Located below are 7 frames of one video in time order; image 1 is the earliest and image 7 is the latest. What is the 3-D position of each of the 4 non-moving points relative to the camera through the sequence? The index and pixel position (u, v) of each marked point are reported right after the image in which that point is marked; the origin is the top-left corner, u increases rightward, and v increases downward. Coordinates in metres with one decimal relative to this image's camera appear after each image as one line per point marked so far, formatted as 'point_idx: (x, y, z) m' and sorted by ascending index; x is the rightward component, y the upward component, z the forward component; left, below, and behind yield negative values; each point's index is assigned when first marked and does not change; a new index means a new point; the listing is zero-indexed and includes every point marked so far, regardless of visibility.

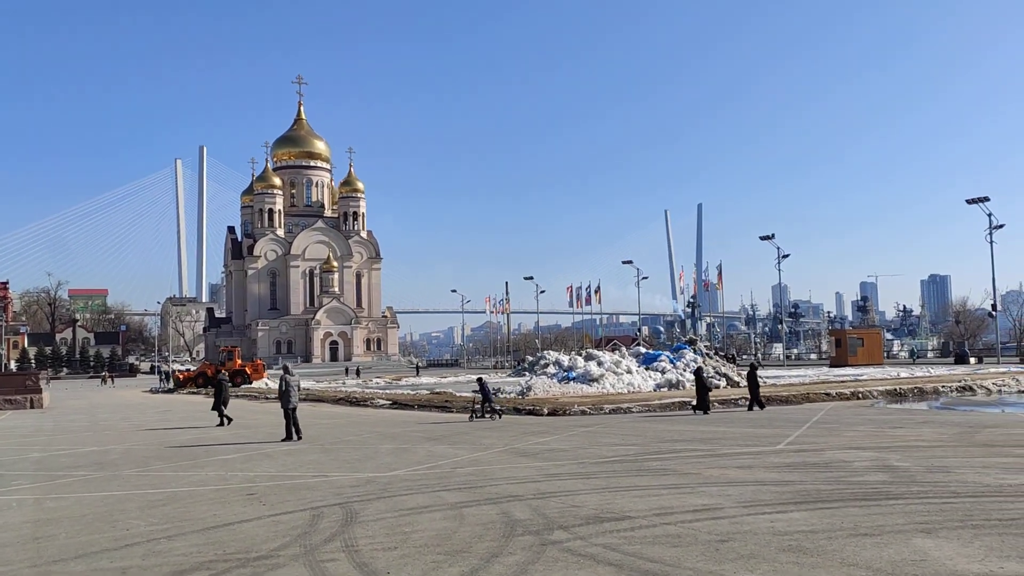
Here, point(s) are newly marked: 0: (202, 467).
0: (-4.7, -2.7, +13.7) m
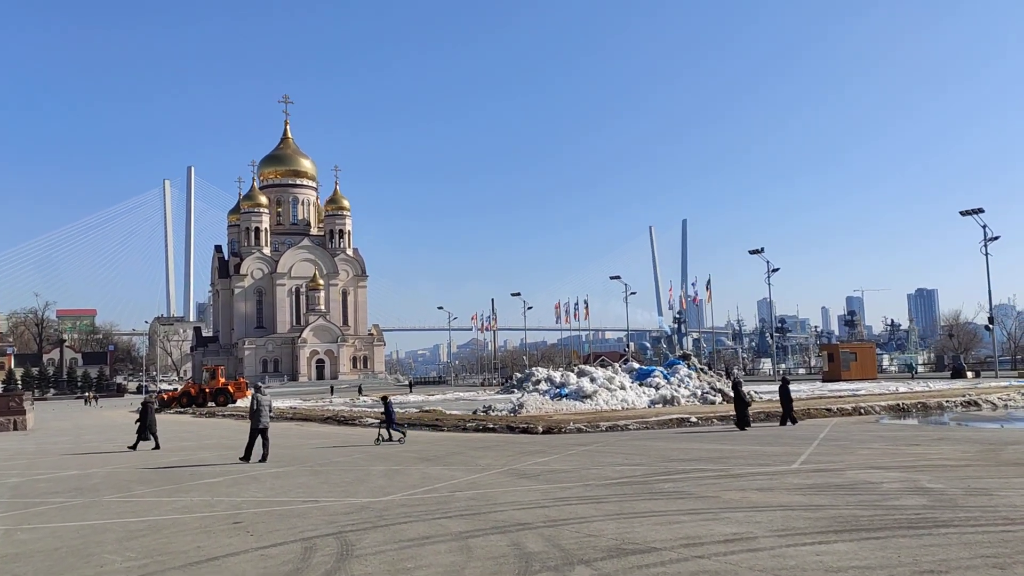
0: (-4.6, -2.9, +12.9) m
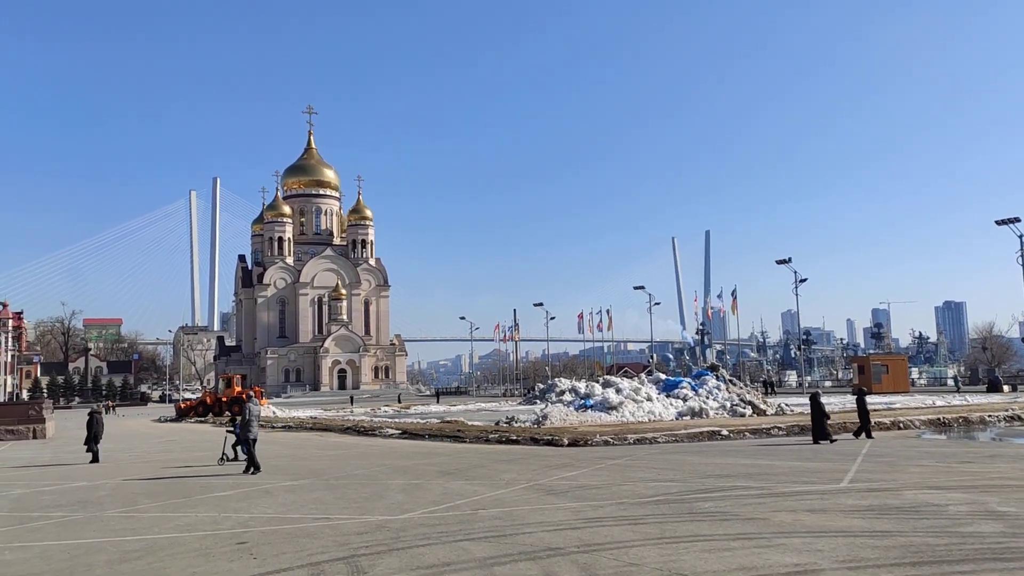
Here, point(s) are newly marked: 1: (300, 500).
0: (-4.3, -2.9, +12.1) m
1: (-3.0, -3.0, +12.7) m
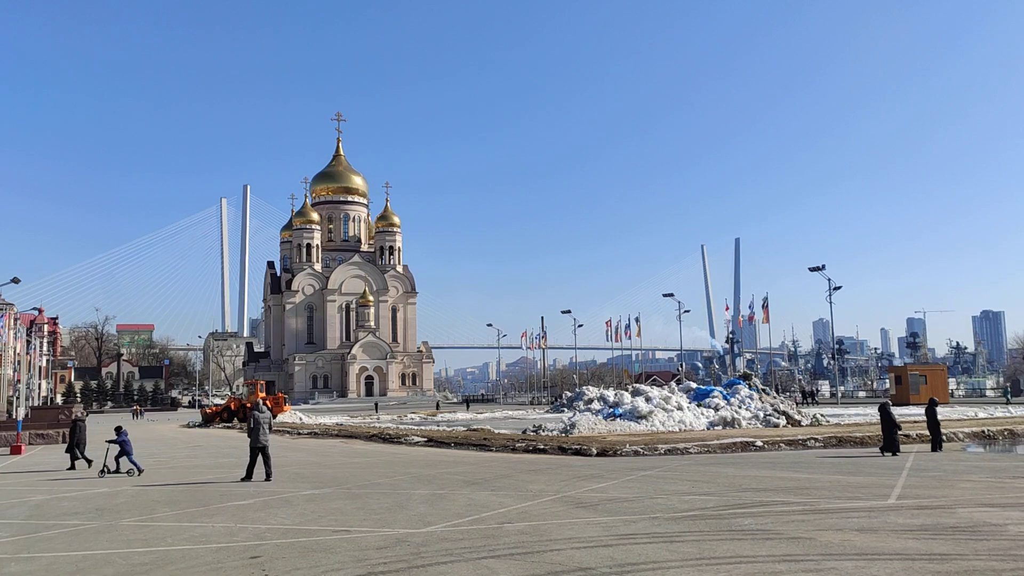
0: (-3.9, -3.0, +11.7) m
1: (-2.6, -3.0, +12.3) m
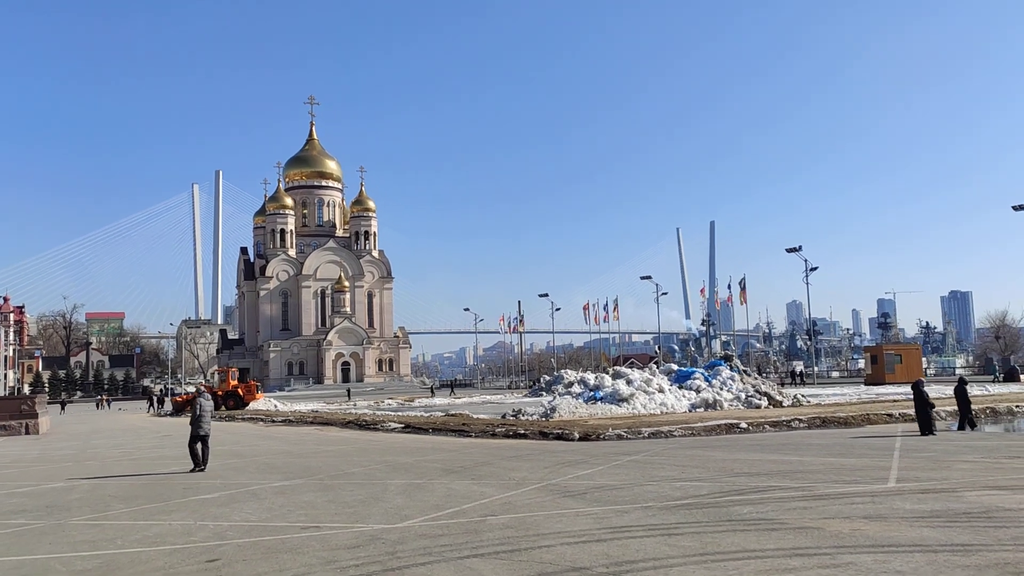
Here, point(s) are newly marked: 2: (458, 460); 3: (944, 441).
0: (-4.1, -2.7, +10.9) m
1: (-2.8, -2.7, +11.5) m
2: (-1.0, -3.2, +16.9) m
3: (+8.6, -3.1, +18.2) m
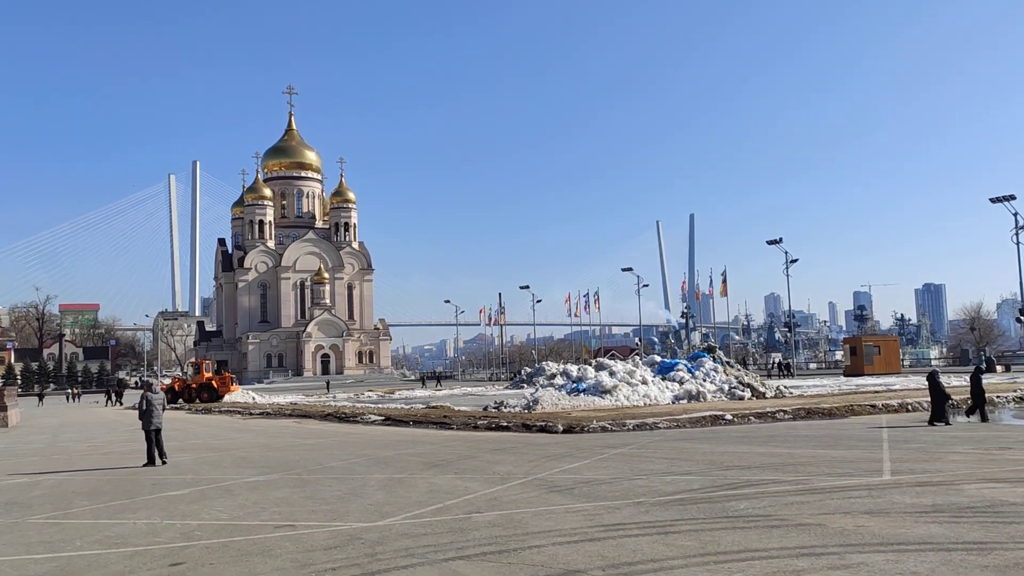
0: (-4.3, -2.6, +10.4) m
1: (-3.0, -2.6, +11.0) m
2: (-1.3, -3.0, +16.4) m
3: (+8.3, -2.8, +17.9) m
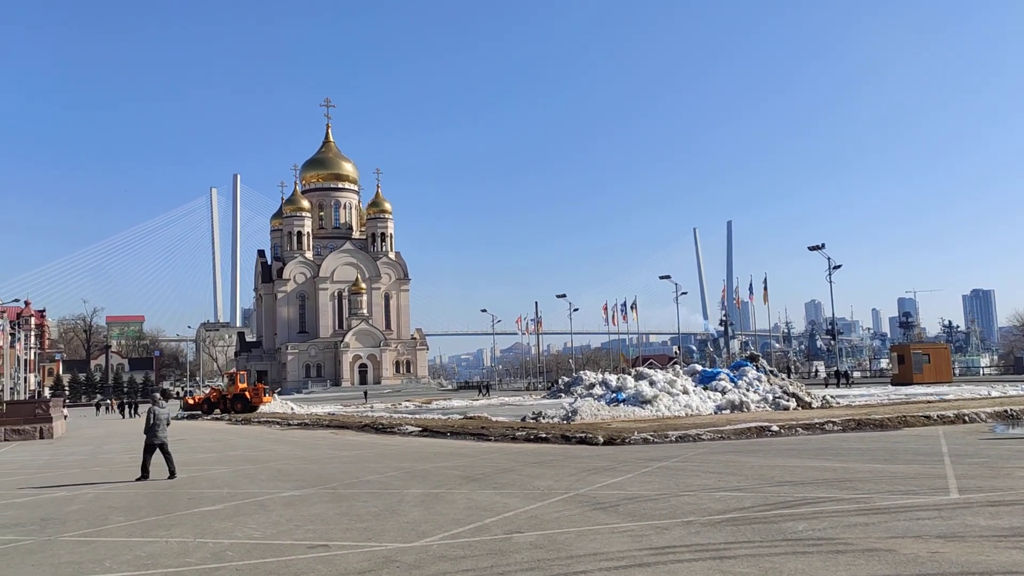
0: (-3.8, -2.7, +10.1) m
1: (-2.5, -2.7, +10.7) m
2: (-0.6, -3.1, +16.0) m
3: (+9.0, -2.9, +17.1) m
